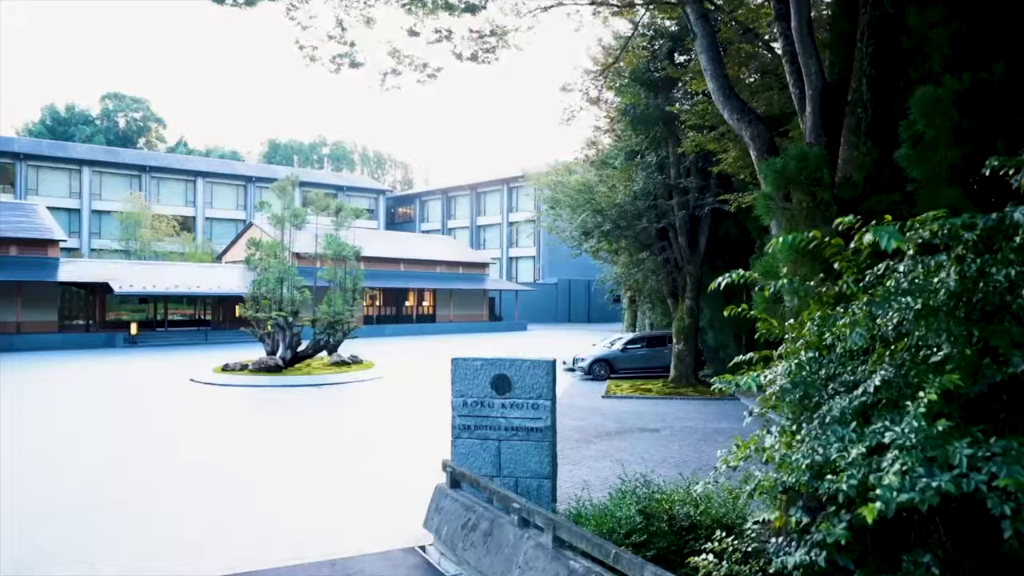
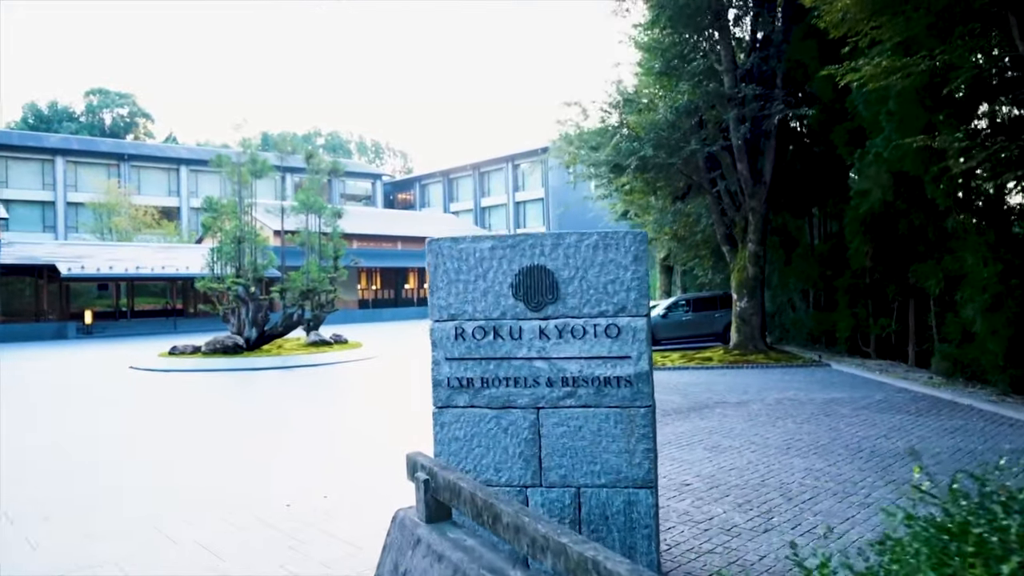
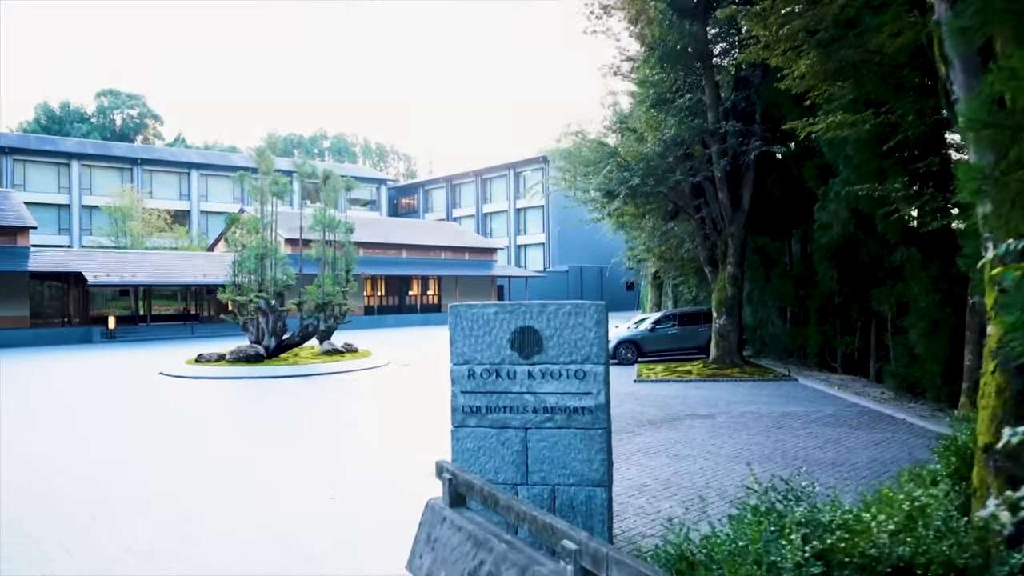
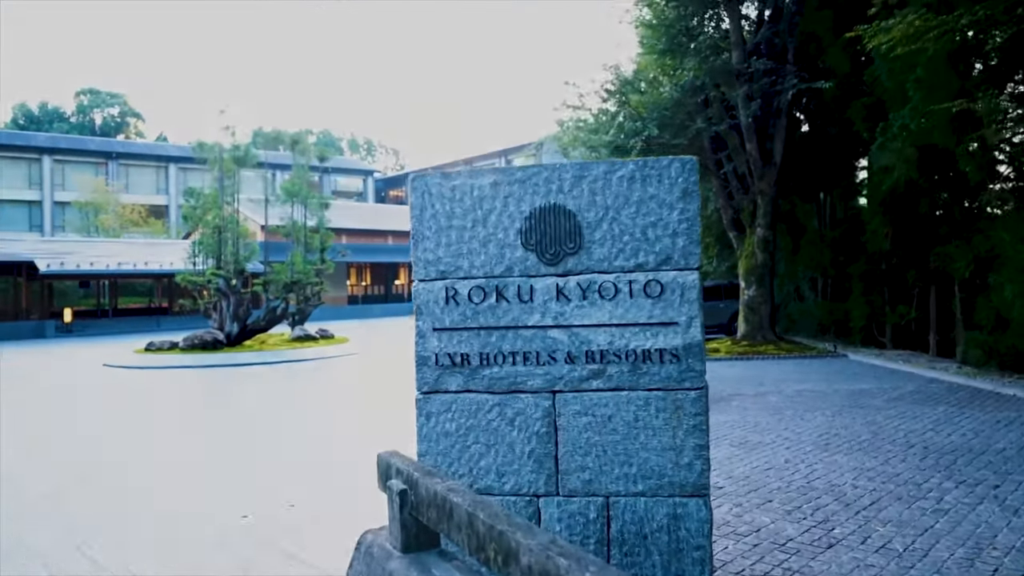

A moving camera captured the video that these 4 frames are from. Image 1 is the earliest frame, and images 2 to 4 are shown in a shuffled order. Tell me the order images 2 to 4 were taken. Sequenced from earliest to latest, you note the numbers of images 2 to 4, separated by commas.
3, 2, 4
